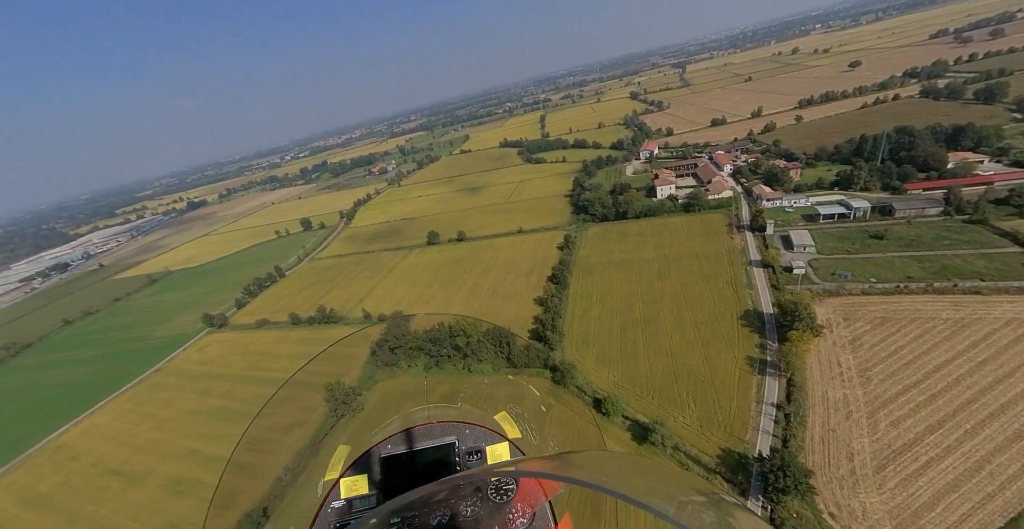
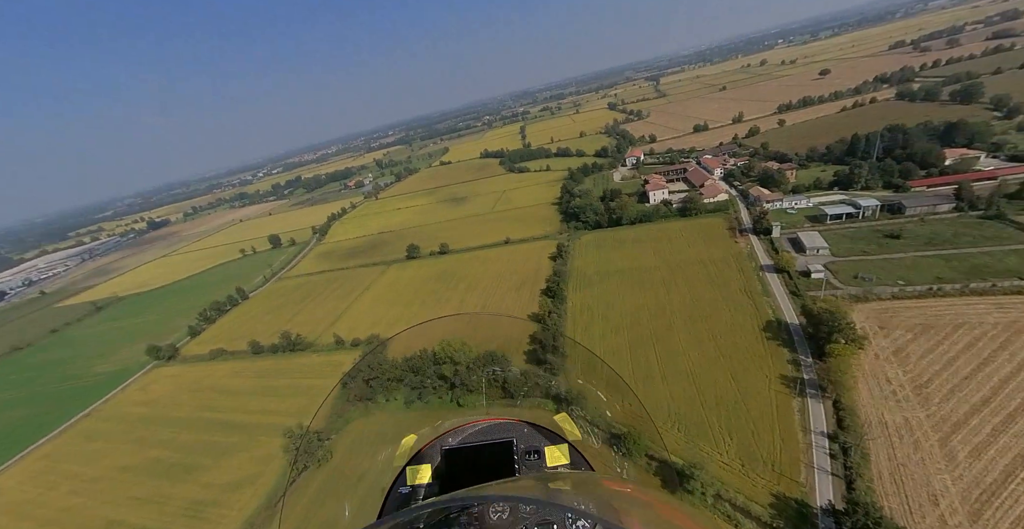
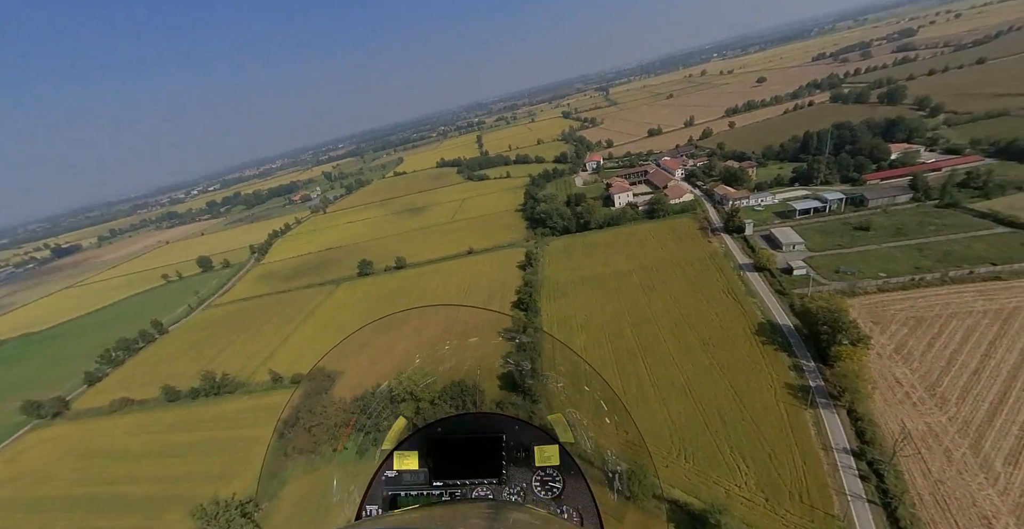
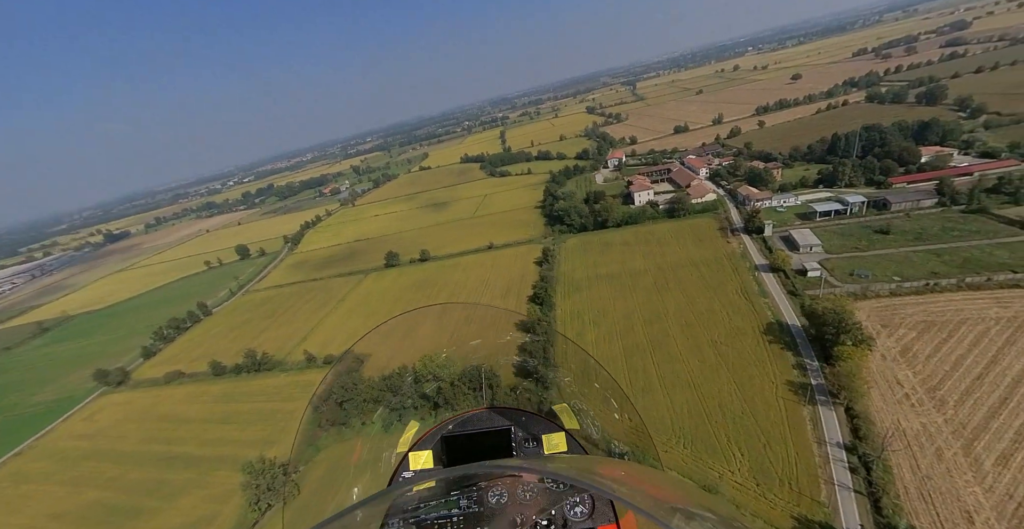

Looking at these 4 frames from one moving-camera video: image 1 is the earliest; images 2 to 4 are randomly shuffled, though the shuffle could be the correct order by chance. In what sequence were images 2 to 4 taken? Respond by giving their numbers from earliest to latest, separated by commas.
2, 4, 3
